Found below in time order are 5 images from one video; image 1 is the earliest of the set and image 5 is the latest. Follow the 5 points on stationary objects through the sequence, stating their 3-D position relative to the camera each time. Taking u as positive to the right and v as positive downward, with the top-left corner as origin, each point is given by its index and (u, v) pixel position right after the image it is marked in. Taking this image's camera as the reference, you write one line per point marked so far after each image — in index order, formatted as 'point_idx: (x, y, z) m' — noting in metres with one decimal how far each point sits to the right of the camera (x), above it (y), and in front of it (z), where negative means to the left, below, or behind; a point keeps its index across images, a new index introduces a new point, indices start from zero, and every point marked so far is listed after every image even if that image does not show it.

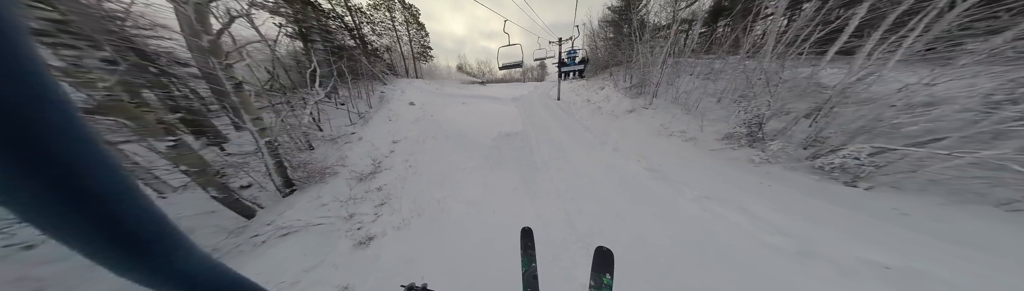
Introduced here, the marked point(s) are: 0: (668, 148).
0: (+4.8, -0.1, +5.6) m
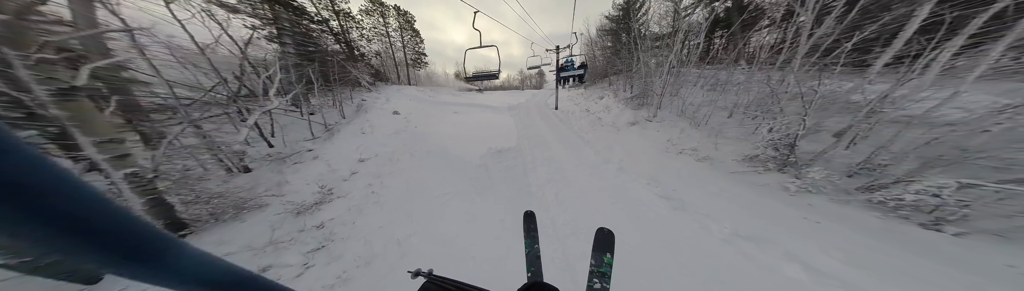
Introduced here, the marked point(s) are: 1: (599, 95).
0: (+4.6, -0.7, +4.8) m
1: (+6.2, +3.5, +12.2) m
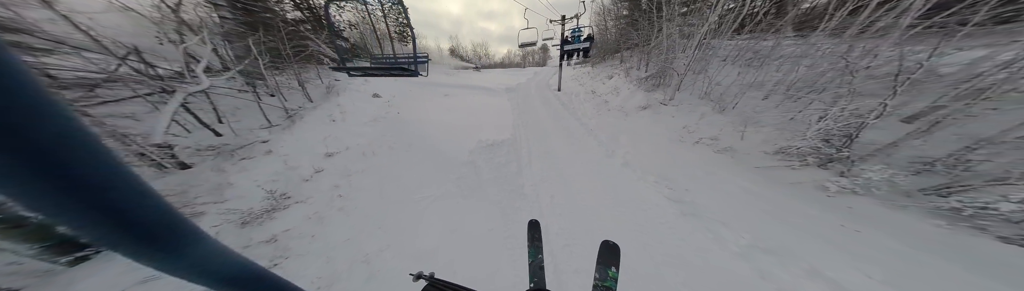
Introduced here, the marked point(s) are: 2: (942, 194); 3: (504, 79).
0: (+4.4, -0.4, +4.2) m
1: (+6.1, +4.5, +11.1) m
2: (+5.9, -0.7, +2.4) m
3: (-0.7, +5.6, +14.8) m
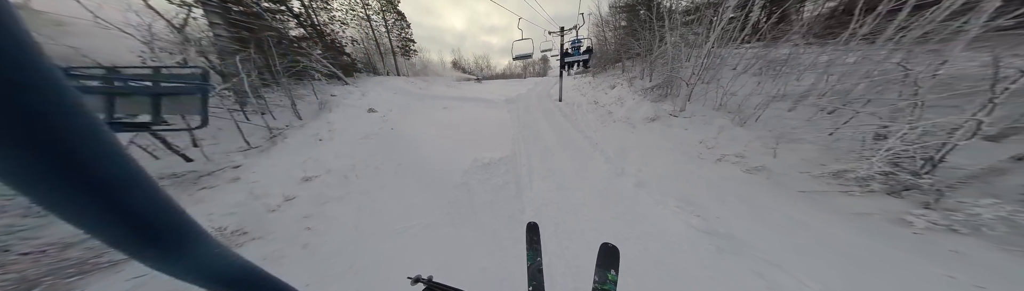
0: (+4.4, -0.8, +3.7) m
1: (+6.1, +3.8, +10.8) m
2: (+5.9, -1.0, +1.9) m
3: (-0.6, +4.6, +14.7) m
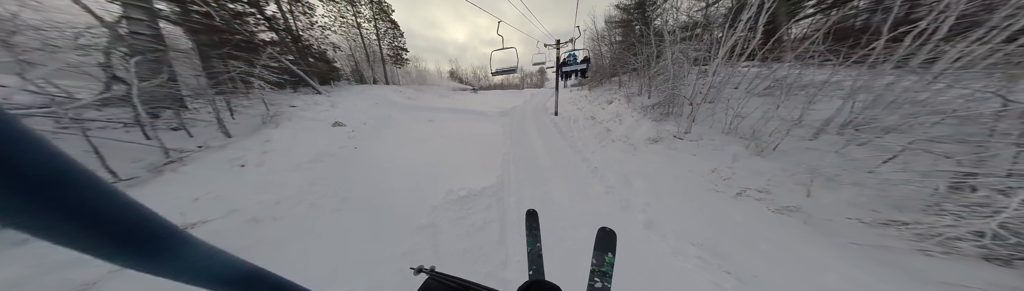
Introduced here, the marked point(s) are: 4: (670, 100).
0: (+4.0, -1.5, +3.0) m
1: (+5.7, +2.7, +10.4) m
2: (+5.6, -1.5, +1.2) m
3: (-1.1, +3.4, +14.1) m
4: (+5.9, +1.7, +6.6) m
